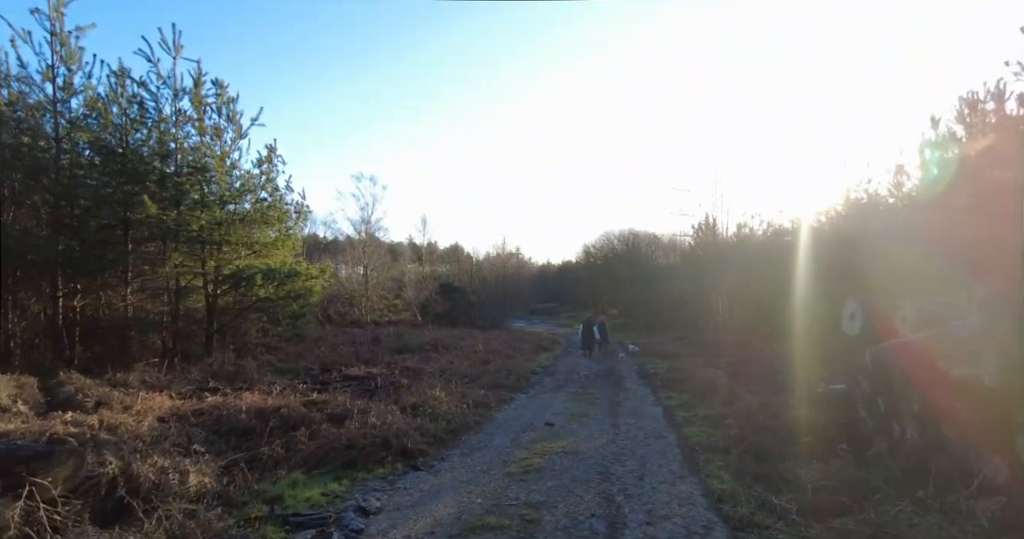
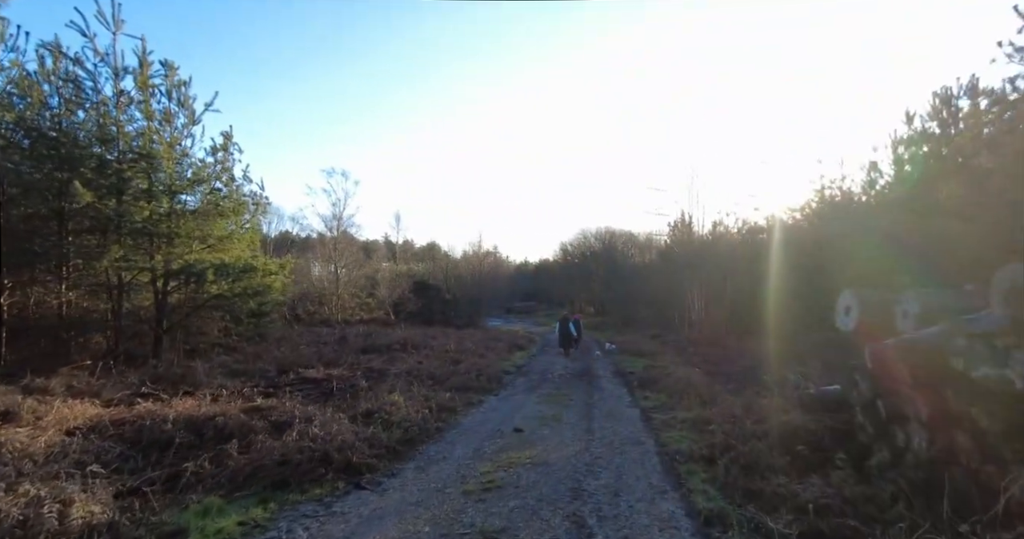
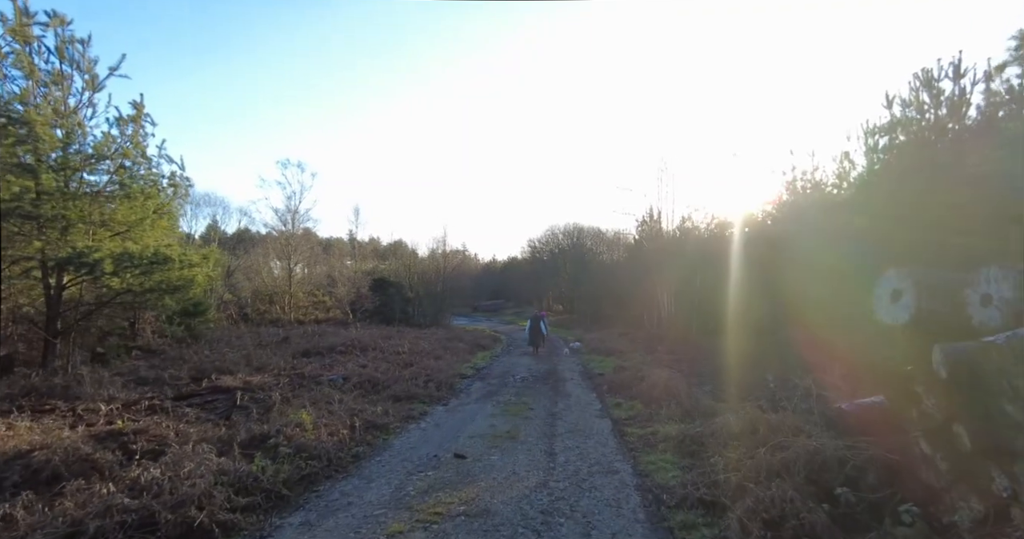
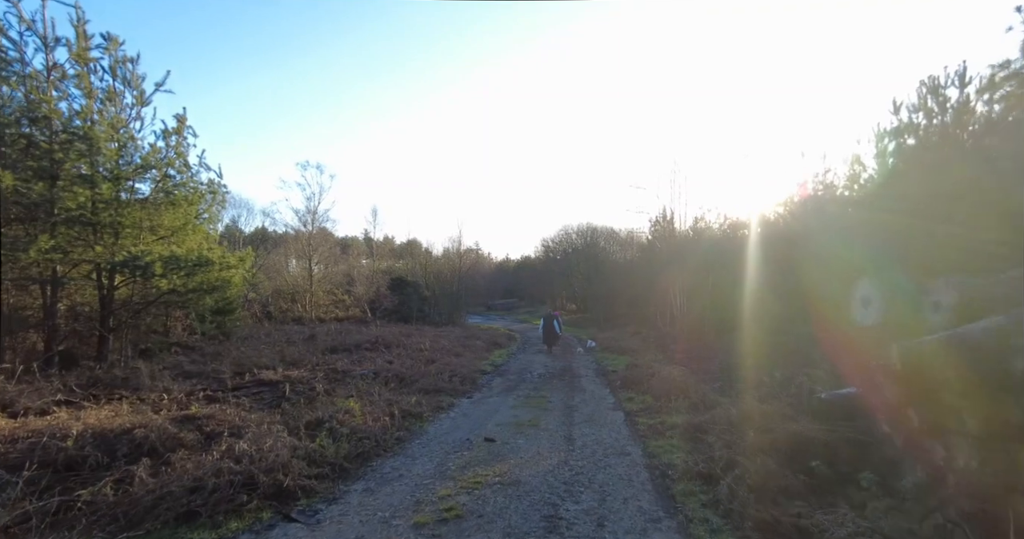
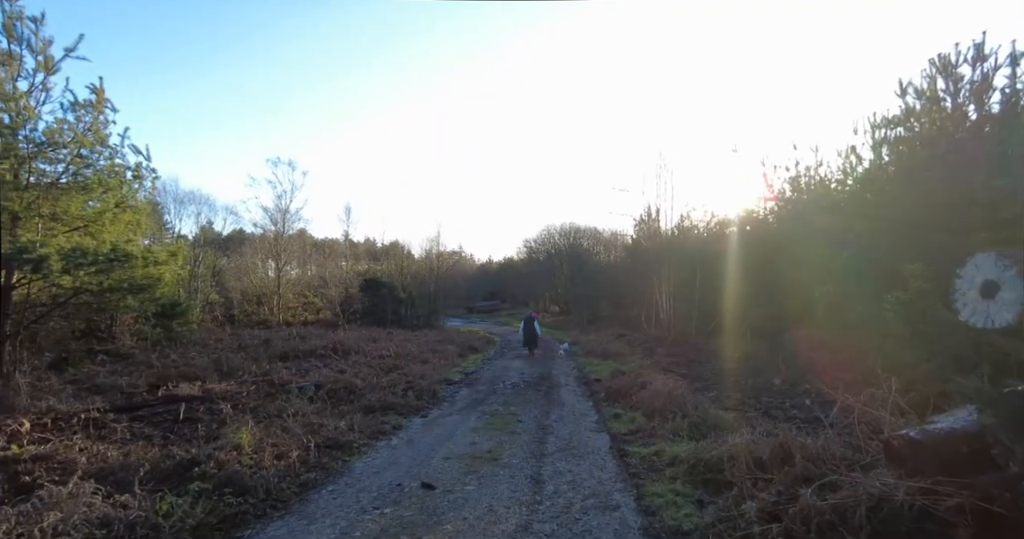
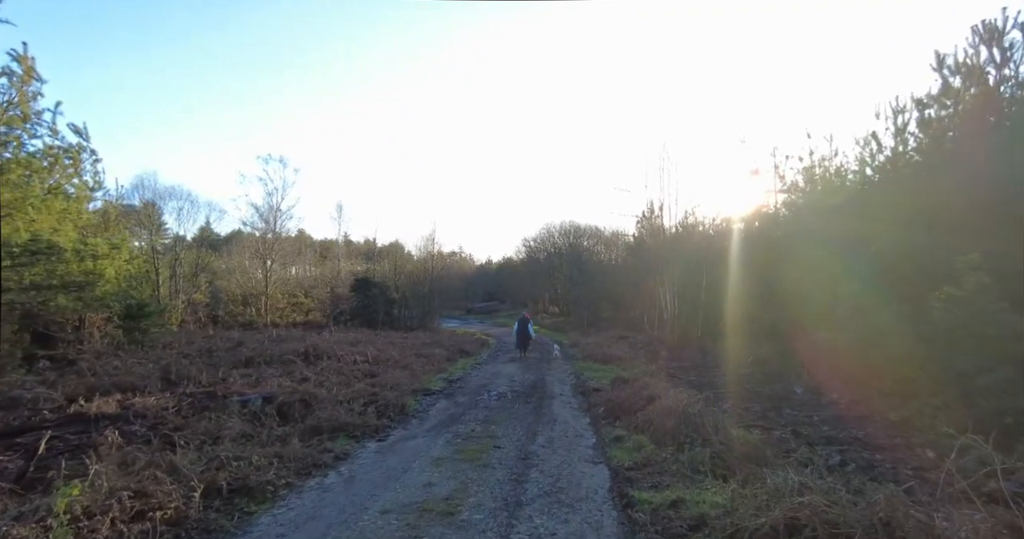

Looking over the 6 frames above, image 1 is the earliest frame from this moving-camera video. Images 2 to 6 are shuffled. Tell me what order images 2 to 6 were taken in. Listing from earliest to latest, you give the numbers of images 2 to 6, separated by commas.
2, 4, 3, 5, 6
